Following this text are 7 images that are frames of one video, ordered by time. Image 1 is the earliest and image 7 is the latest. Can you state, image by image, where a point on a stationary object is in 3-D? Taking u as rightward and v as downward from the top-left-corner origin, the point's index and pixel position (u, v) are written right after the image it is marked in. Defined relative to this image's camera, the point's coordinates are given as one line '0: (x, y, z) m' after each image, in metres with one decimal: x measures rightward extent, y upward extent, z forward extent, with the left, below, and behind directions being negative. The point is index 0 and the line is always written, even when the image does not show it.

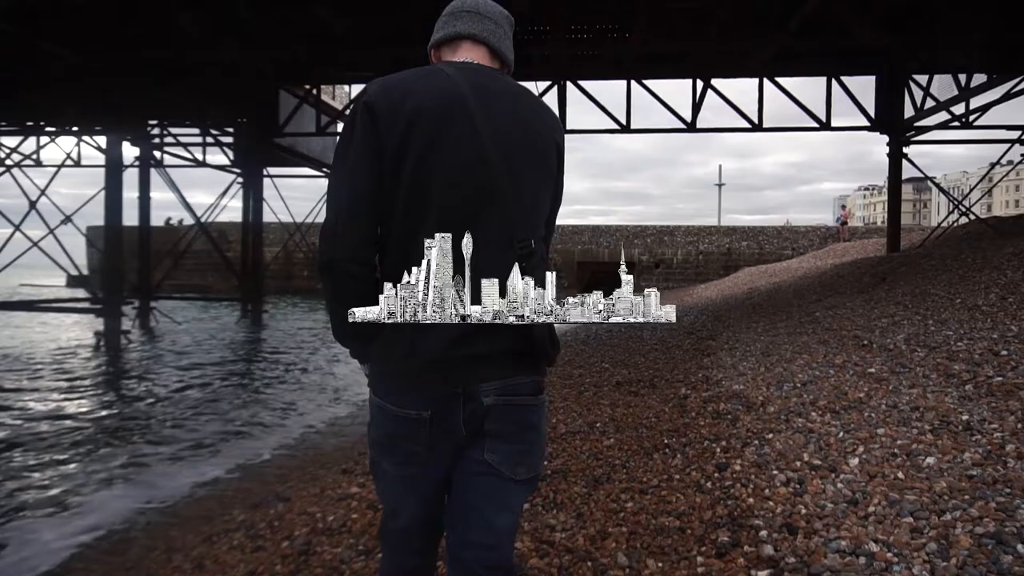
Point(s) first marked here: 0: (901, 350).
0: (+3.8, -0.6, +6.8) m
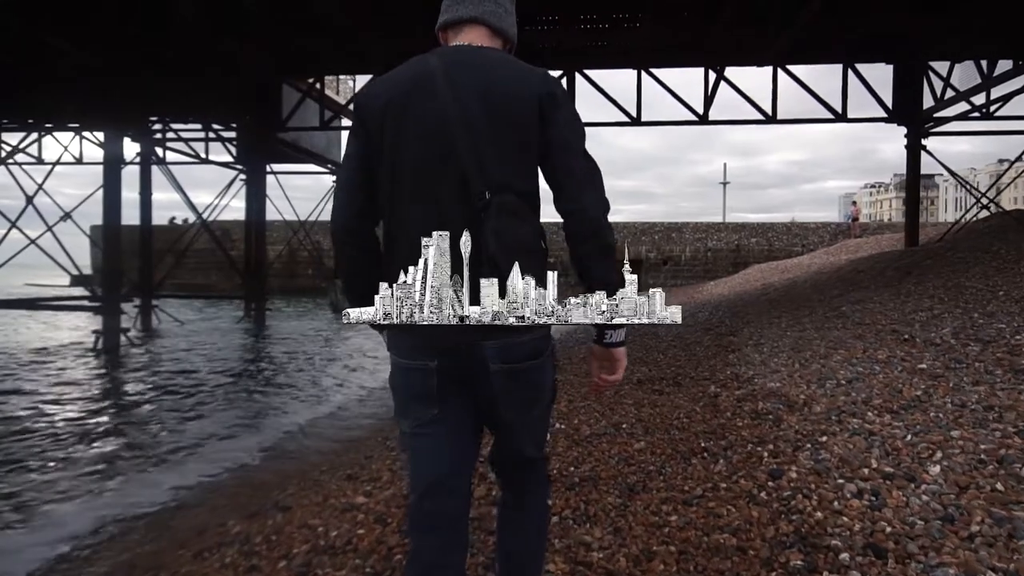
0: (+3.9, -0.5, +6.3) m
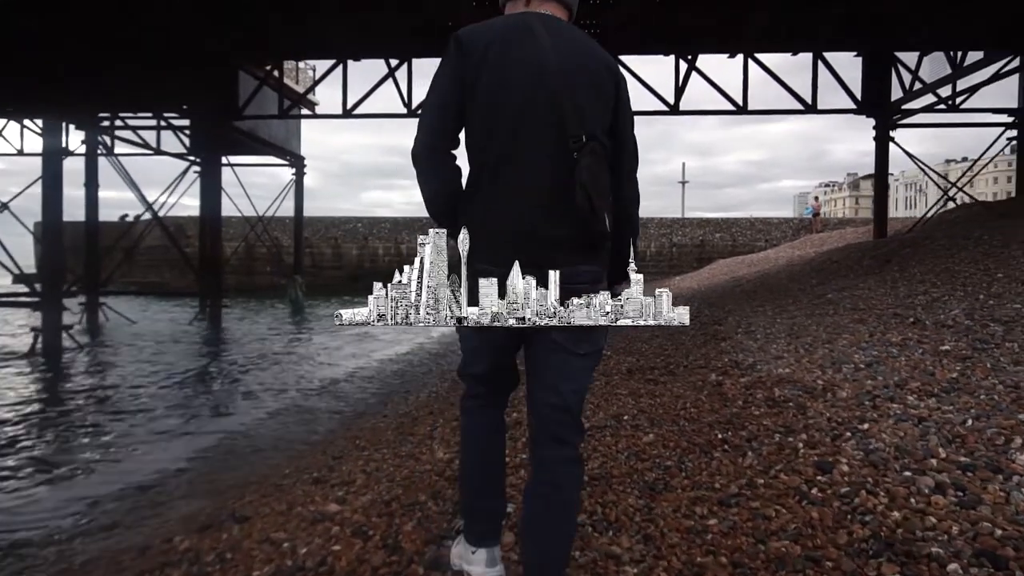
0: (+3.8, -0.3, +5.9) m
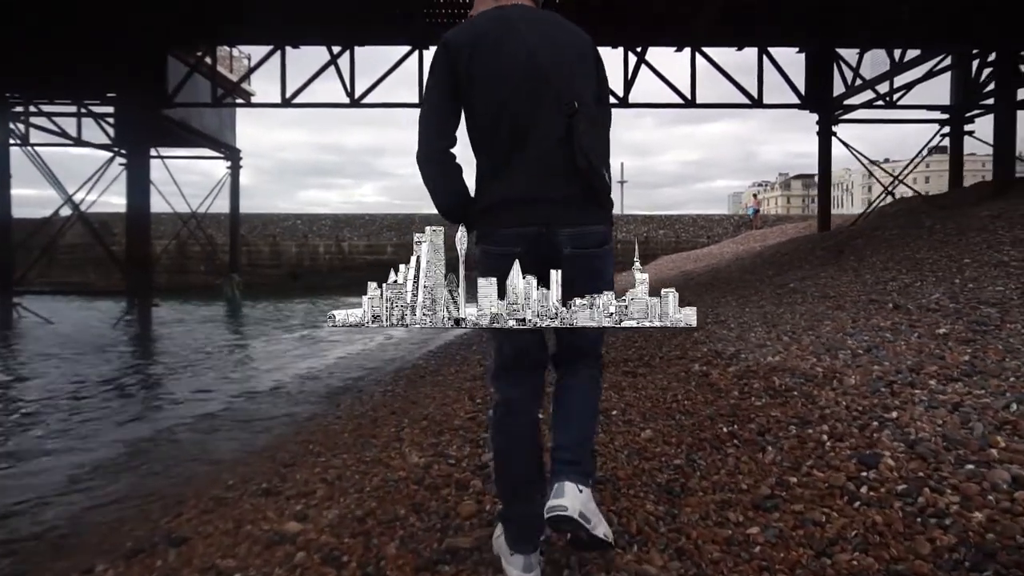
0: (+3.6, -0.2, +5.6) m
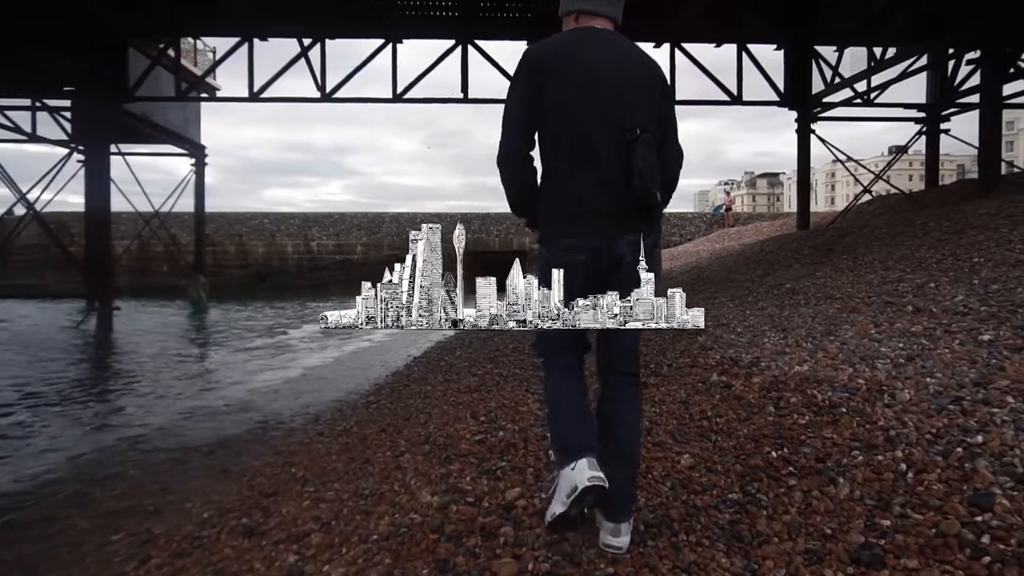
0: (+3.6, -0.2, +5.3) m
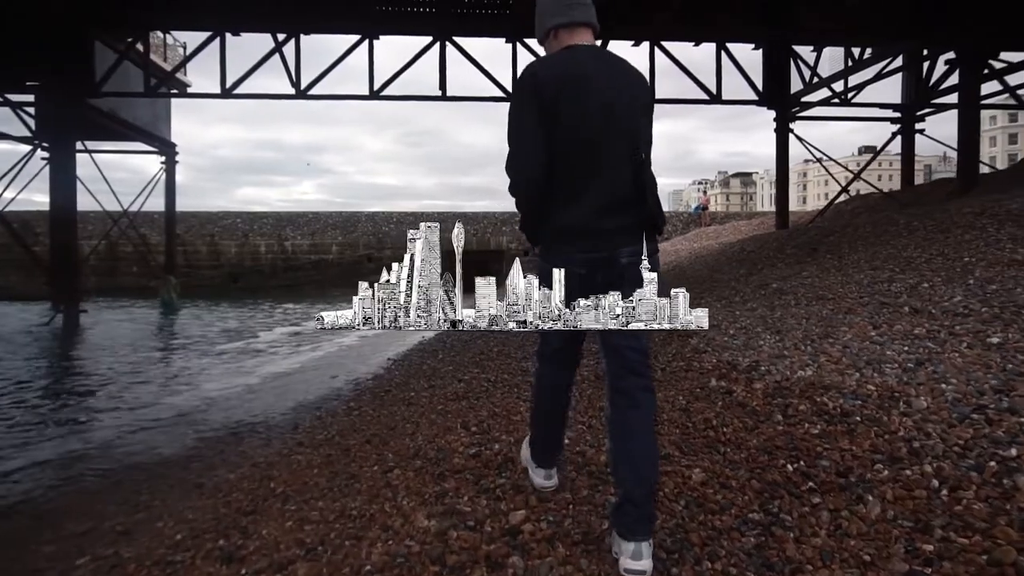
0: (+3.6, -0.2, +5.2) m
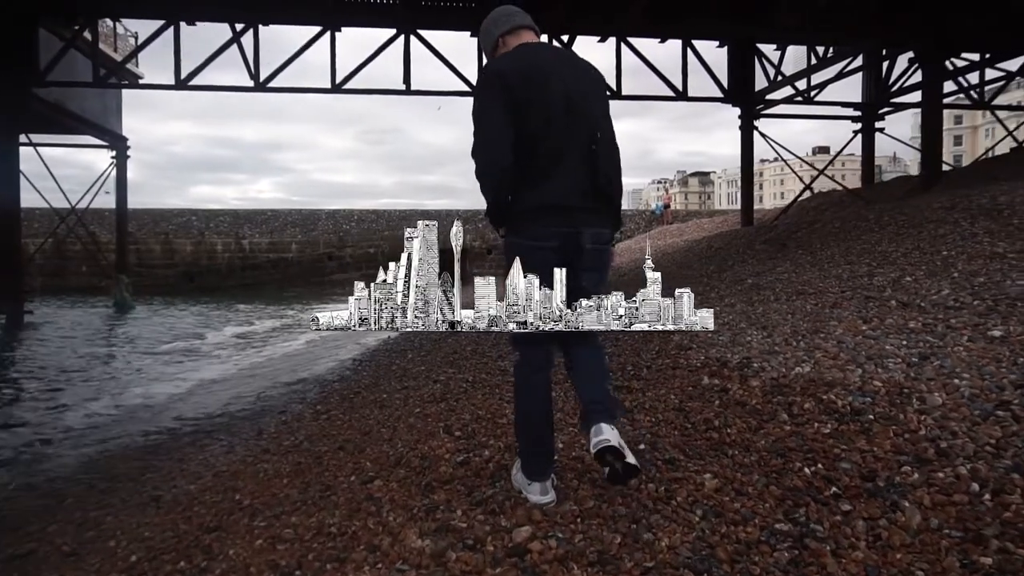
0: (+3.4, -0.1, +5.1) m
